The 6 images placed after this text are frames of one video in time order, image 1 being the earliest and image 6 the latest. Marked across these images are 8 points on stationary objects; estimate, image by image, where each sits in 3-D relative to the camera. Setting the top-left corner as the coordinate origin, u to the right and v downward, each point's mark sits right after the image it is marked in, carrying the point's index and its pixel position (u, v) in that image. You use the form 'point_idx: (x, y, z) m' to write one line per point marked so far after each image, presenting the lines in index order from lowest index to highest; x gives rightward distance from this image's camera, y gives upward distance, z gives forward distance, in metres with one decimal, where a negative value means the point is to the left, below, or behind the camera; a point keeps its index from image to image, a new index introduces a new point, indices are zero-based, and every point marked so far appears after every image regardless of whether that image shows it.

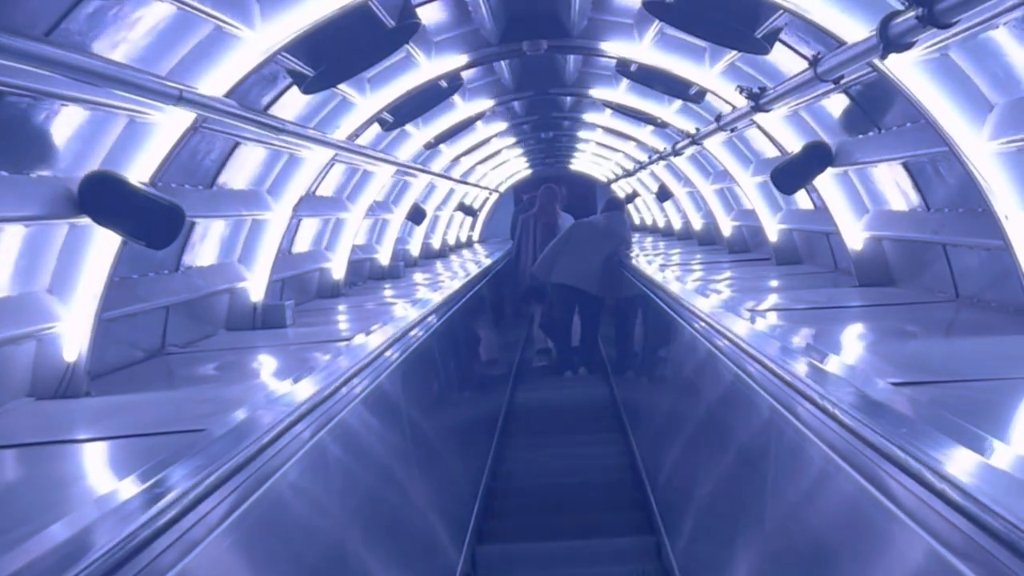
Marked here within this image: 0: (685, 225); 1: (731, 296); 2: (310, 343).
0: (+2.1, +0.8, +18.5) m
1: (+1.2, 0.0, +8.4) m
2: (-0.8, -0.2, +6.4) m
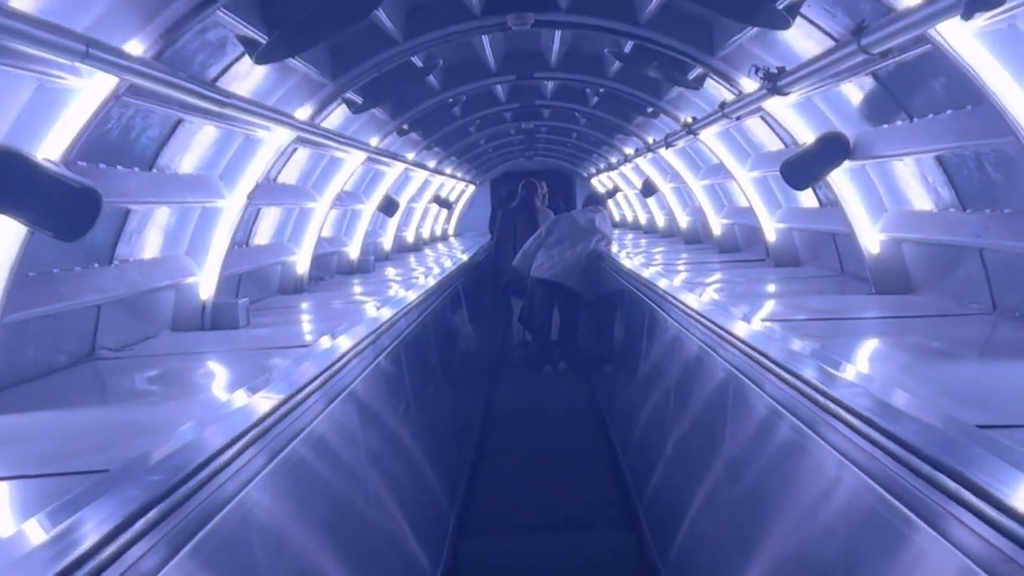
0: (+1.9, +0.8, +17.8) m
1: (+1.1, 0.0, +7.8) m
2: (-0.9, -0.2, +5.7) m
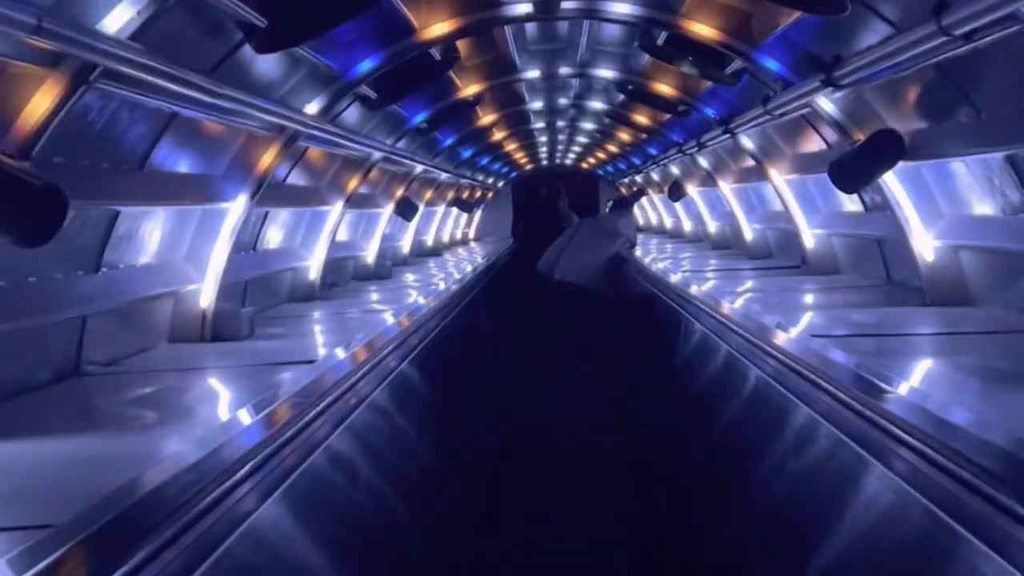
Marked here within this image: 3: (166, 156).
0: (+2.1, +0.7, +17.4) m
1: (+1.2, -0.1, +7.3) m
2: (-0.8, -0.2, +5.3) m
3: (-1.1, +0.4, +5.0) m
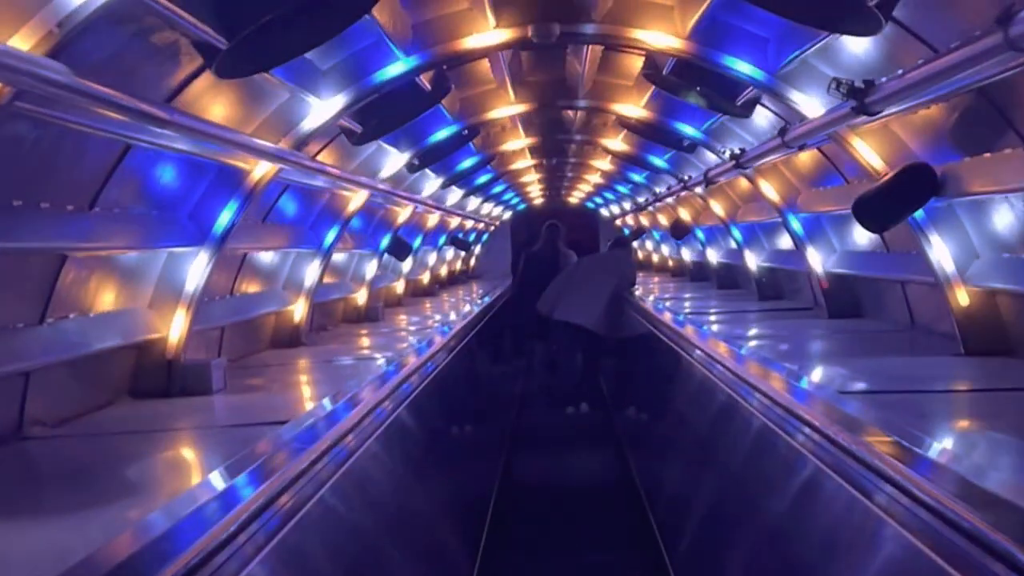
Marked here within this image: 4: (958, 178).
0: (+2.1, +0.3, +16.9) m
1: (+1.2, -0.3, +6.9) m
2: (-0.9, -0.4, +4.8) m
3: (-1.1, +0.3, +4.5) m
4: (+1.4, +0.3, +4.7) m
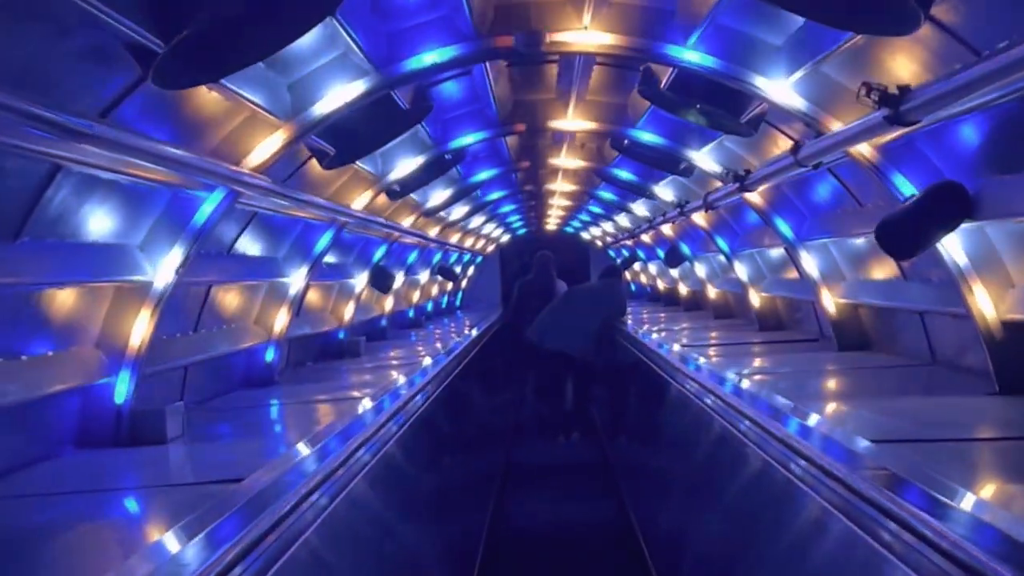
0: (+2.0, -0.1, +16.4) m
1: (+1.1, -0.4, +6.4) m
2: (-0.9, -0.5, +4.3) m
3: (-1.2, +0.2, +4.0) m
4: (+1.3, +0.2, +4.2) m
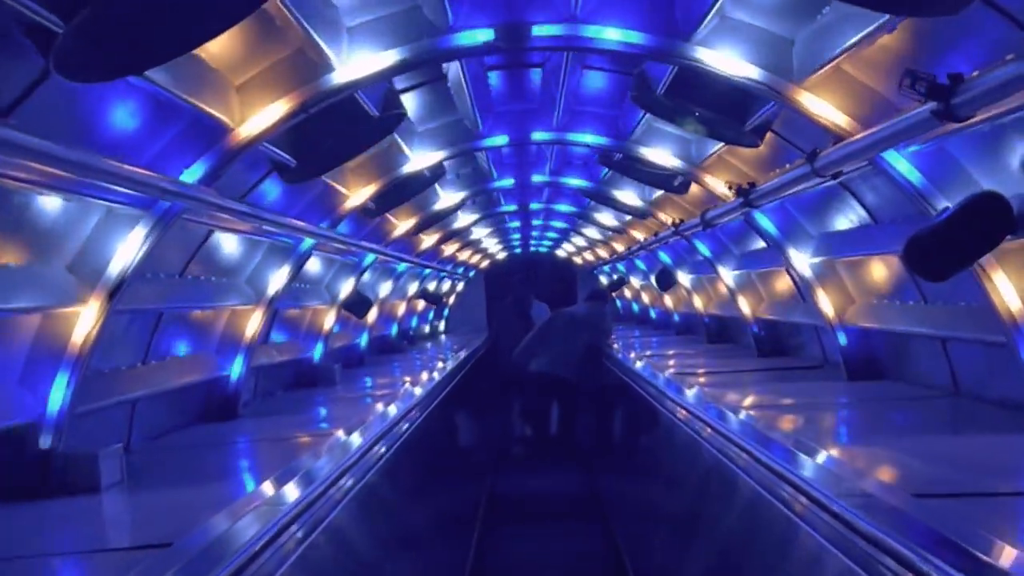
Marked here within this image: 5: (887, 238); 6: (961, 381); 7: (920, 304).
0: (+1.8, -0.3, +15.9) m
1: (+1.1, -0.5, +5.8) m
2: (-0.9, -0.6, +3.8) m
3: (-1.2, +0.1, +3.5) m
4: (+1.3, +0.2, +3.7) m
5: (+1.3, +0.2, +5.6) m
6: (+1.7, -0.3, +5.8) m
7: (+1.5, -0.1, +5.8) m
